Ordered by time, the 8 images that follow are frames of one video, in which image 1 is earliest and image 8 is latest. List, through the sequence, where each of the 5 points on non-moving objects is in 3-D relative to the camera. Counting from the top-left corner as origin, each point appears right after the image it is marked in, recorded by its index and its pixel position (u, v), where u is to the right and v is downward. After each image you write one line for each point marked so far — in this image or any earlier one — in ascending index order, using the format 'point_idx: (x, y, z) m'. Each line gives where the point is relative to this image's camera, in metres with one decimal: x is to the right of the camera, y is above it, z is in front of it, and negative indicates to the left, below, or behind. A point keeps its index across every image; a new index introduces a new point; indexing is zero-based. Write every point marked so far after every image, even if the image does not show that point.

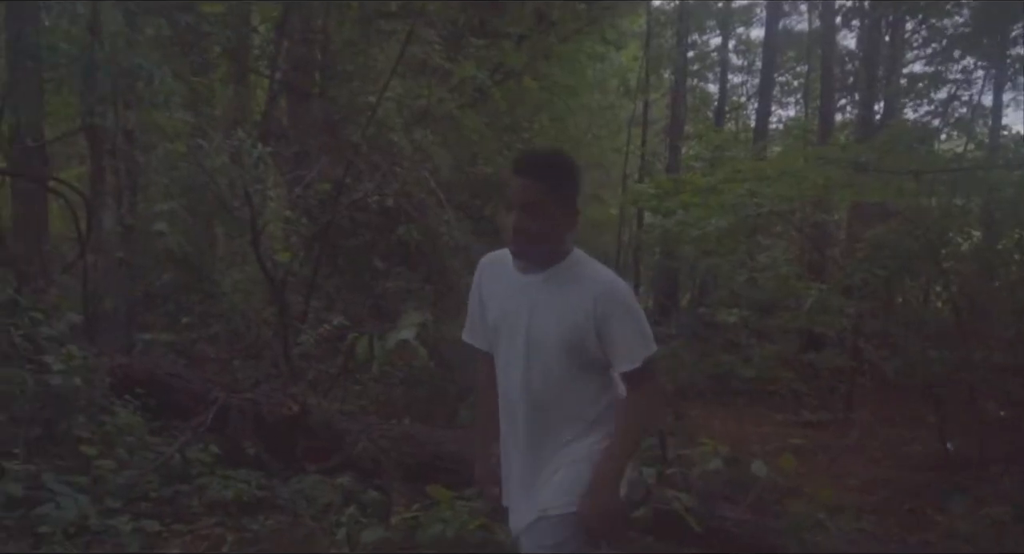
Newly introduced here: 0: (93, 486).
0: (-2.6, -1.3, +5.4) m
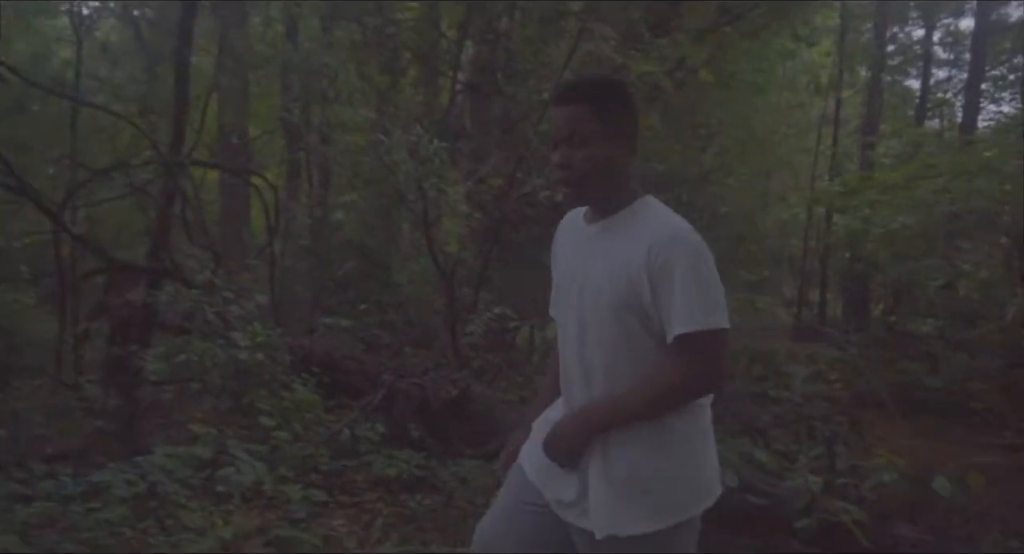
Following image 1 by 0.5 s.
0: (-1.6, -1.2, +5.8) m
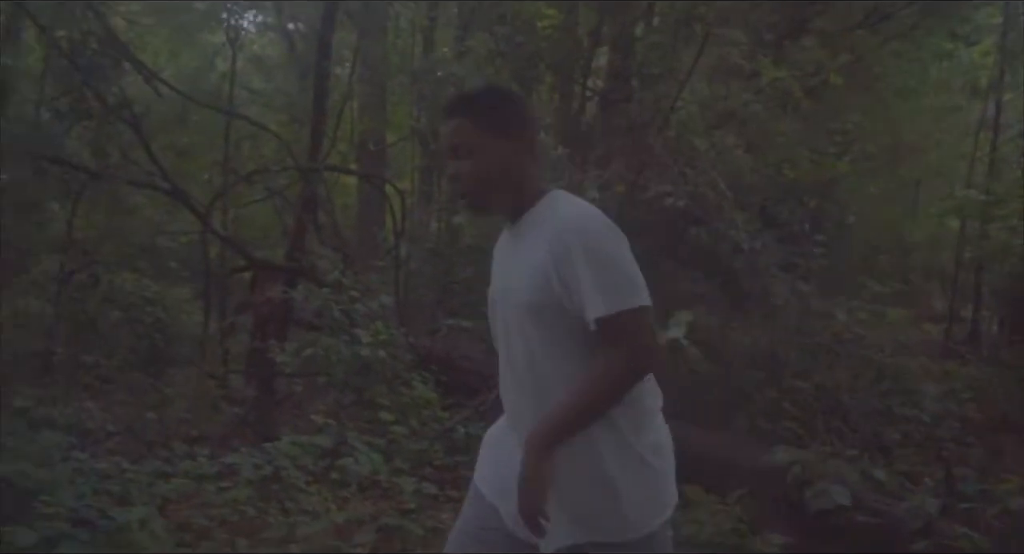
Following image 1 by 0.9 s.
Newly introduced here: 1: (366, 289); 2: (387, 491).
0: (-0.8, -1.2, +6.0) m
1: (-1.2, -0.1, +7.4) m
2: (-0.8, -1.3, +5.5) m
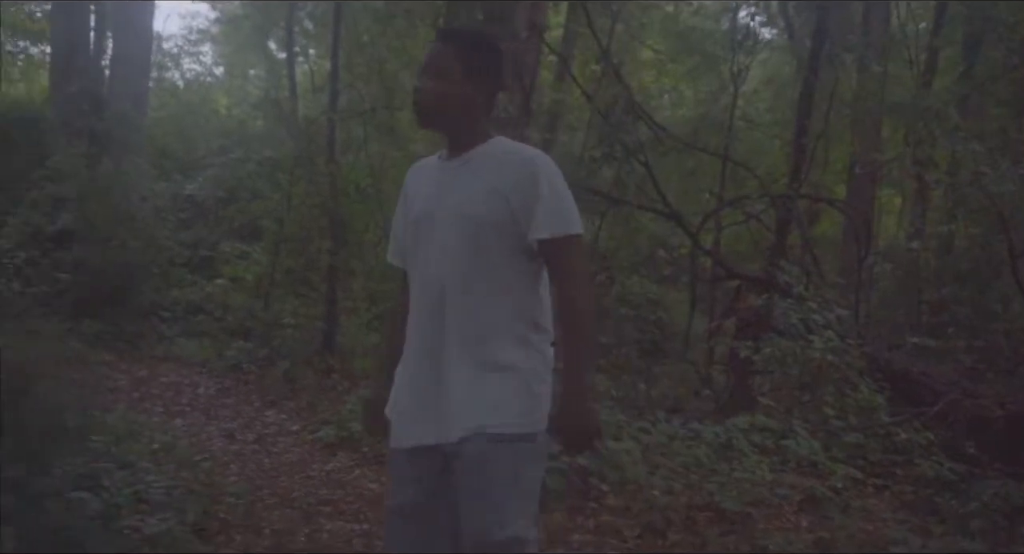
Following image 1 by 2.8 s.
0: (+2.5, -1.3, +7.0) m
1: (+3.0, -0.3, +8.3) m
2: (+2.3, -1.5, +6.5) m
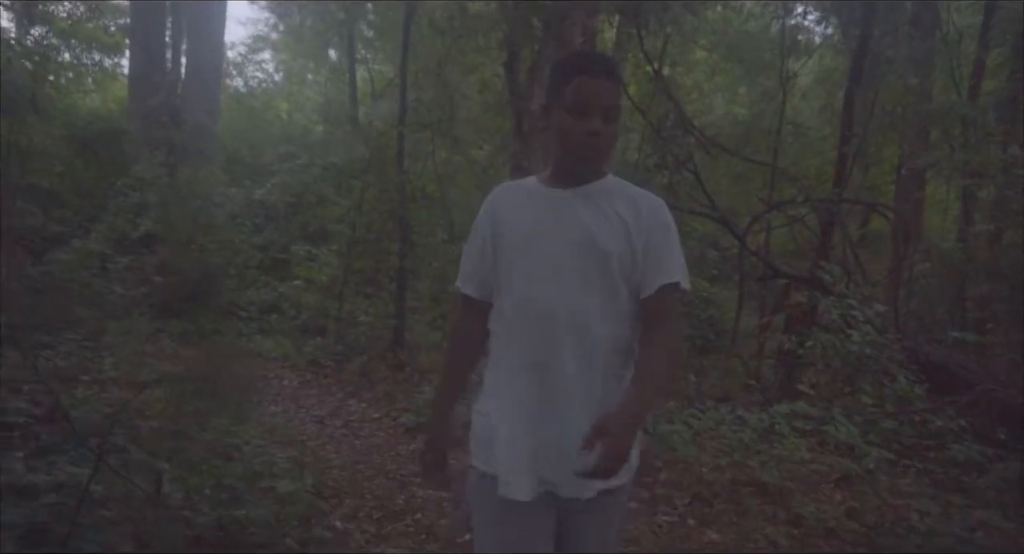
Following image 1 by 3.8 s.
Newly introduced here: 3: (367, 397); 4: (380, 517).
0: (+3.0, -1.3, +7.6) m
1: (+3.6, -0.2, +8.9) m
2: (+2.8, -1.5, +7.2) m
3: (-1.7, -1.4, +10.2) m
4: (-1.0, -1.7, +6.3) m
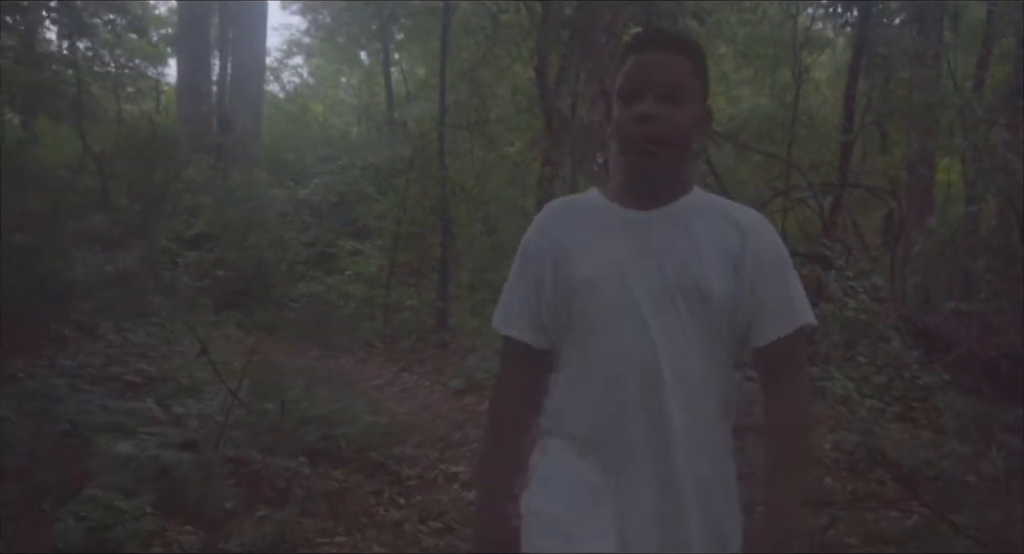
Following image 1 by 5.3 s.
0: (+3.4, -1.0, +8.6) m
1: (+4.0, 0.0, +9.9) m
2: (+3.2, -1.2, +8.2) m
3: (-1.2, -1.2, +11.4) m
4: (-0.7, -1.5, +7.4) m
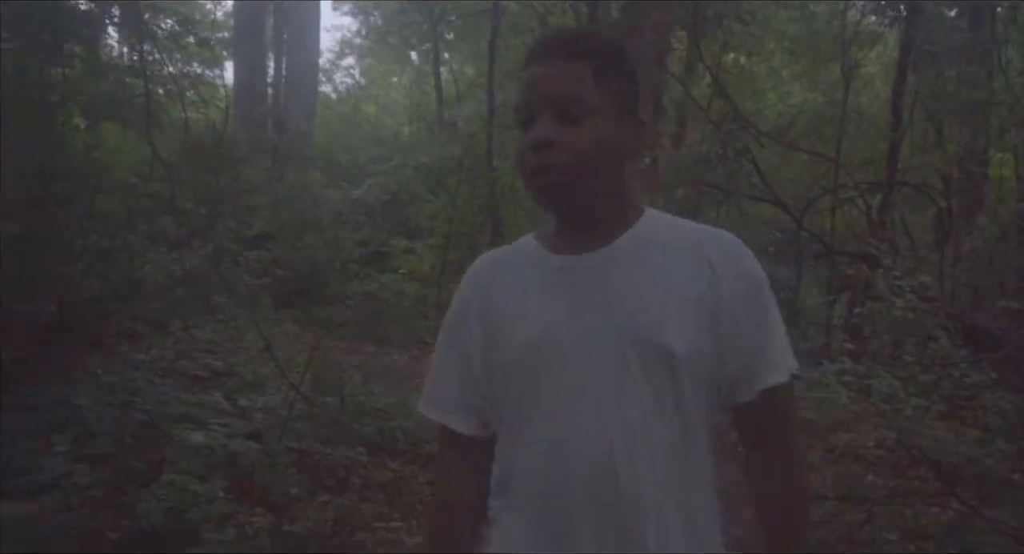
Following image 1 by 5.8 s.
0: (+3.9, -1.0, +8.6) m
1: (+4.5, 0.0, +9.9) m
2: (+3.6, -1.2, +8.2) m
3: (-0.6, -1.2, +11.7) m
4: (-0.2, -1.5, +7.7) m
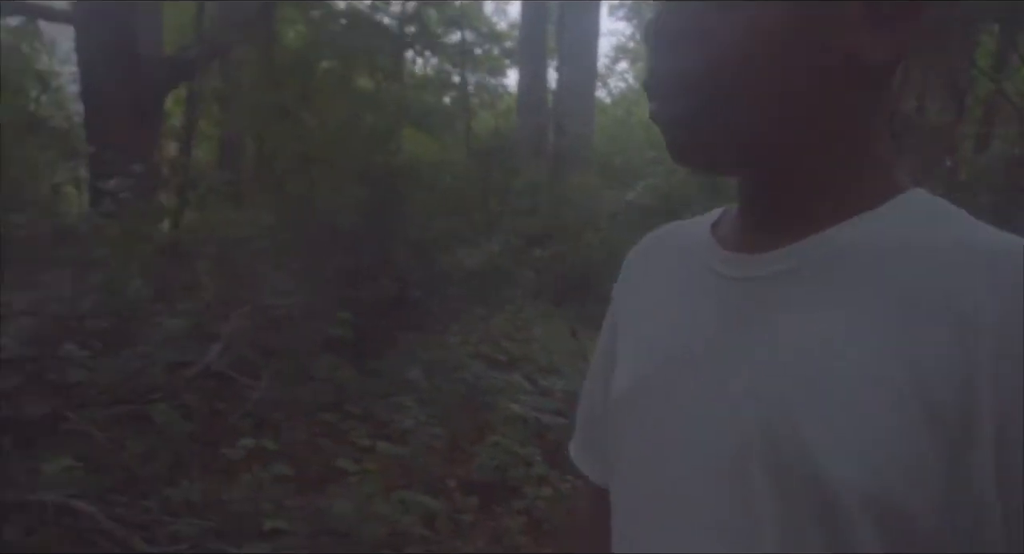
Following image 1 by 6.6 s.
0: (+6.4, -1.2, +7.4) m
1: (+7.5, -0.2, +8.5) m
2: (+6.1, -1.4, +7.1) m
3: (+3.1, -1.2, +11.7) m
4: (+2.2, -1.5, +7.7) m
